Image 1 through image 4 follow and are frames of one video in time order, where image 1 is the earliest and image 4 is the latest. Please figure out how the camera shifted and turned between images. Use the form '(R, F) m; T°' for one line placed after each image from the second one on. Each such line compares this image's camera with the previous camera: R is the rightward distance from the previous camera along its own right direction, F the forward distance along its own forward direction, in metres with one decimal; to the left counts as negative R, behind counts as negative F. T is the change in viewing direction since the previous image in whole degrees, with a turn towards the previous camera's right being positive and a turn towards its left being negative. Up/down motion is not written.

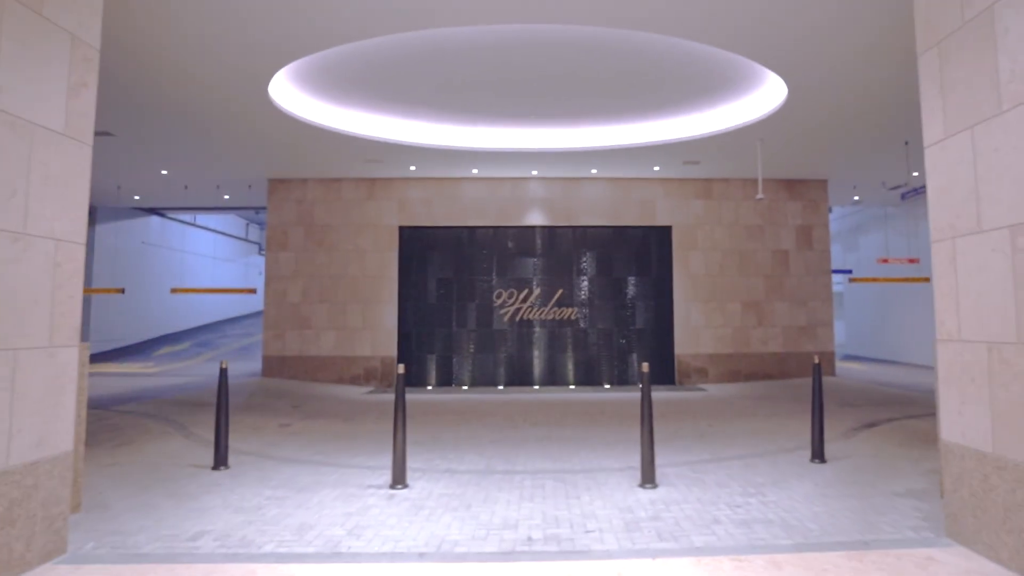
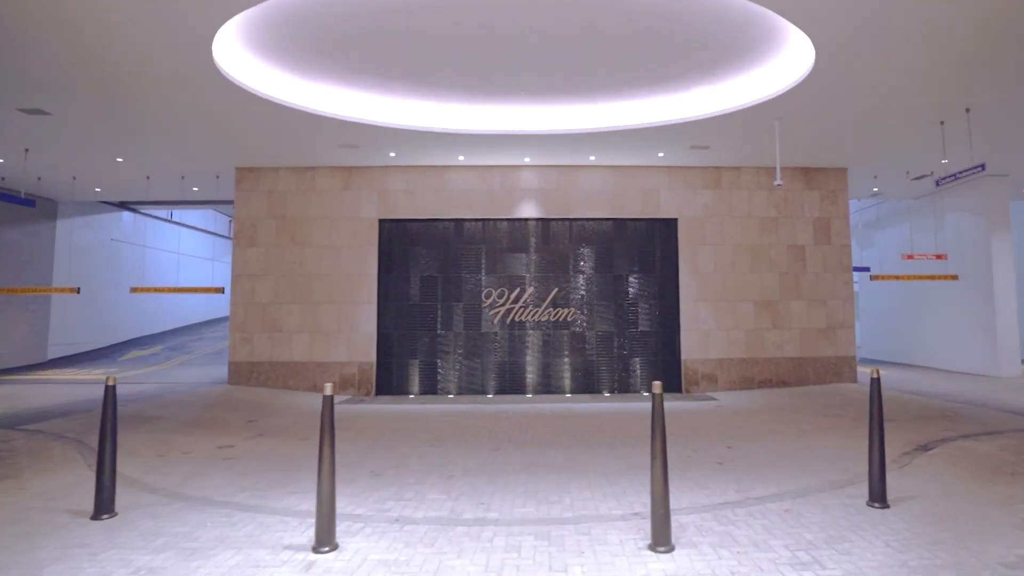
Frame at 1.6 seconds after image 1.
(+0.2, +1.4) m; 0°
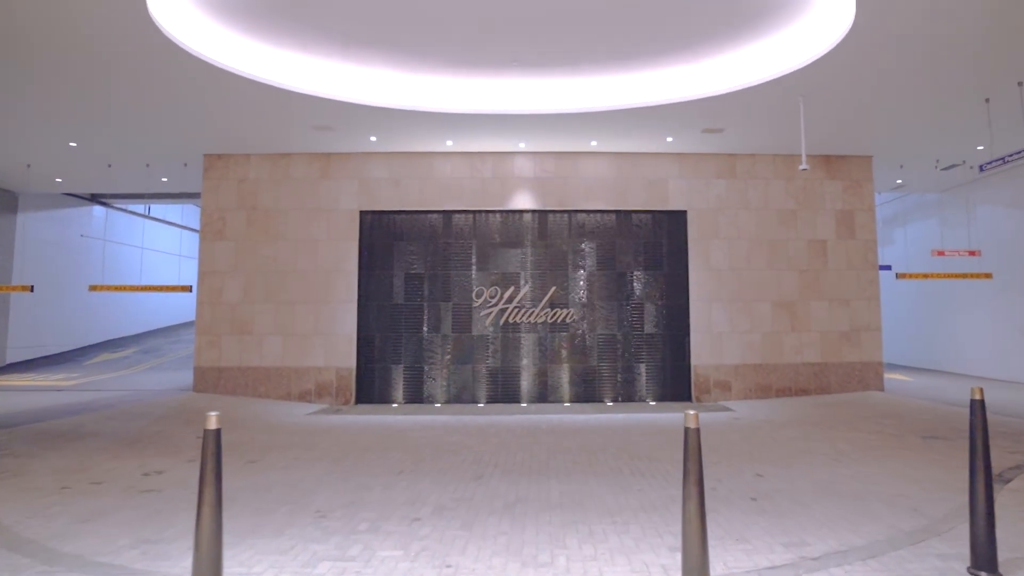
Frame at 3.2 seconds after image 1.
(+0.2, +1.3) m; 0°
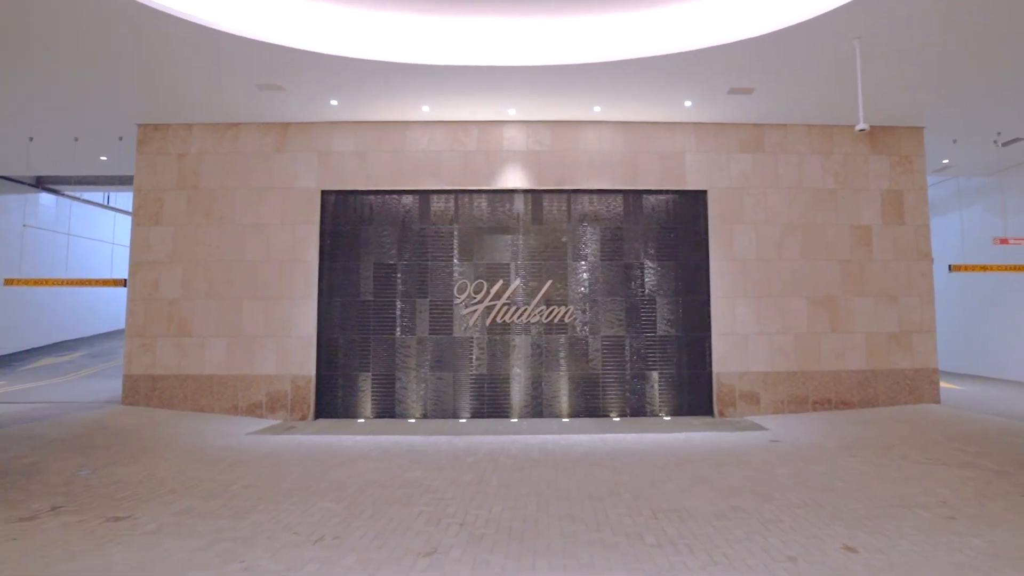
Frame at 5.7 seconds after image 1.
(+0.2, +2.0) m; 0°
